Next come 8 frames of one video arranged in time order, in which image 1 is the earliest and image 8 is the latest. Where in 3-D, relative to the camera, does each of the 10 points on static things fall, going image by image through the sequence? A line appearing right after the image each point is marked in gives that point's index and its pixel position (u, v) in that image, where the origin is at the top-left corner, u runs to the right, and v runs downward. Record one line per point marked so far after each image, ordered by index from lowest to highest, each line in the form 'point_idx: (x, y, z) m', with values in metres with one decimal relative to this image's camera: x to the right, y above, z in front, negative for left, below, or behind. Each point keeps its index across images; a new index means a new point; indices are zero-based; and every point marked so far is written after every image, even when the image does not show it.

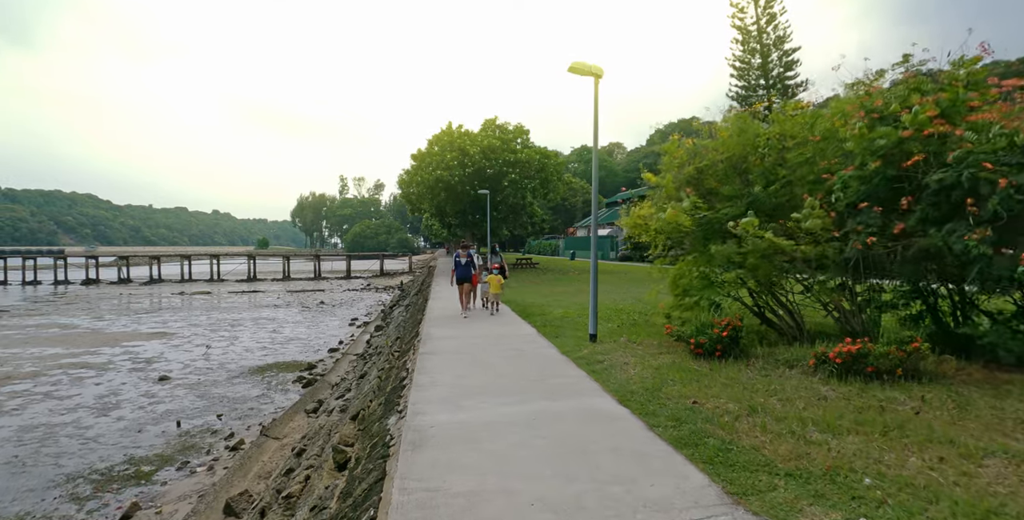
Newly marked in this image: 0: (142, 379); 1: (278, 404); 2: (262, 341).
0: (-10.8, -3.4, +14.3) m
1: (-5.8, -3.5, +12.1) m
2: (-10.0, -3.3, +19.6) m
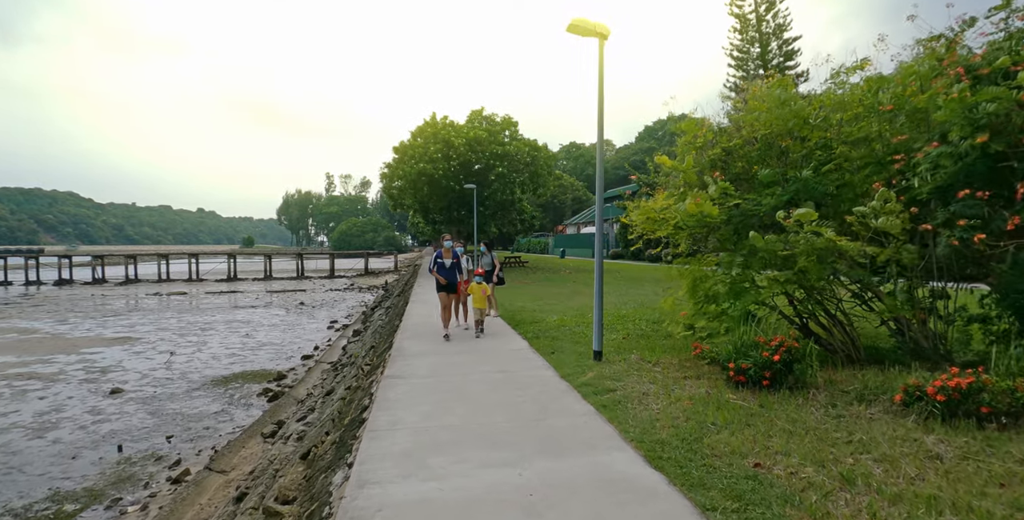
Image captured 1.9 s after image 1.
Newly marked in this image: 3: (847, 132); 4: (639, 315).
0: (-11.1, -3.4, +12.9) m
1: (-6.0, -3.5, +10.8) m
2: (-10.4, -3.3, +18.2) m
3: (+3.5, +1.4, +5.2) m
4: (+2.4, -1.1, +9.5) m
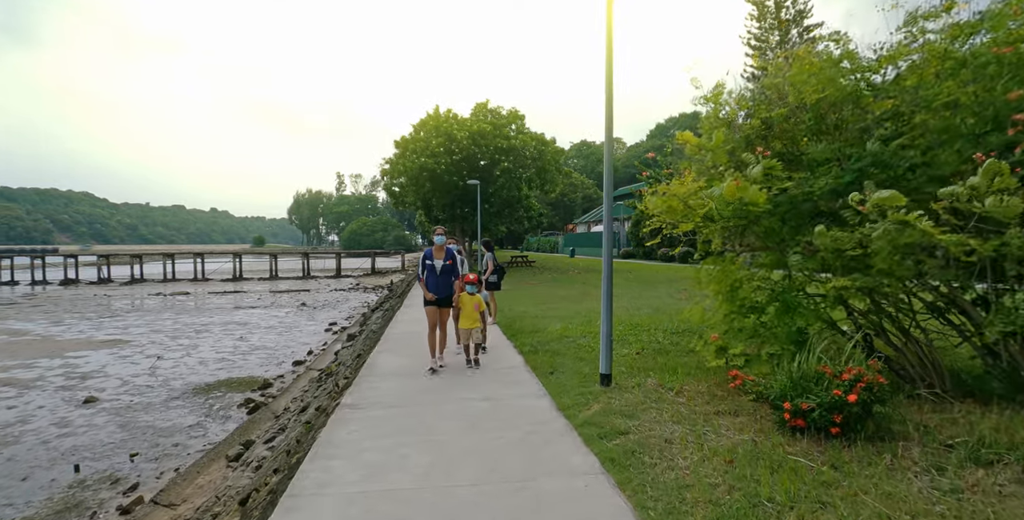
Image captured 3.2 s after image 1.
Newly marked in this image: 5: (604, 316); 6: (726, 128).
0: (-11.0, -3.4, +12.0) m
1: (-6.0, -3.5, +9.8) m
2: (-10.2, -3.2, +17.3) m
3: (+3.4, +1.3, +4.0) m
4: (+2.4, -1.1, +8.3) m
5: (+0.9, -0.6, +4.9) m
6: (+2.3, +1.4, +5.3) m
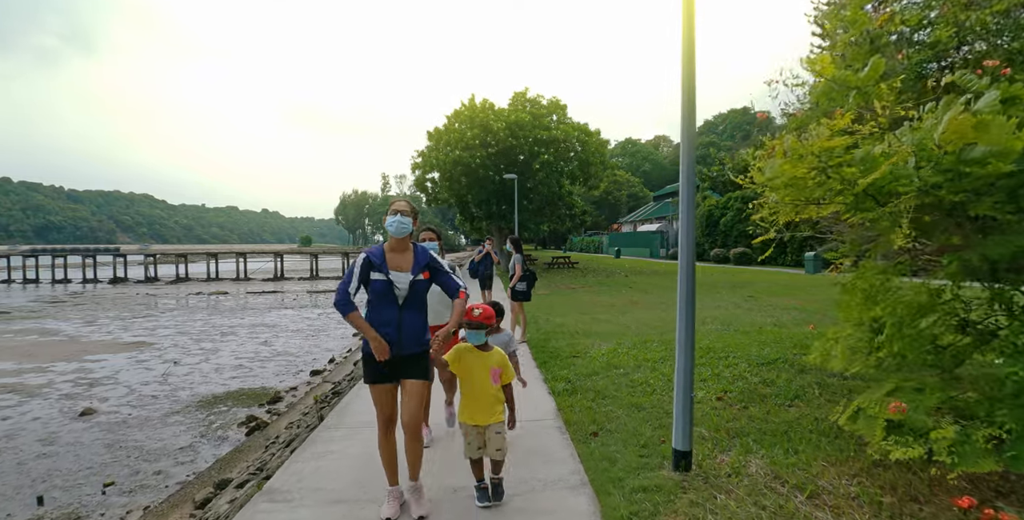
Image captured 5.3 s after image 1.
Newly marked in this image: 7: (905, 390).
0: (-10.3, -3.4, +11.2) m
1: (-5.5, -3.6, +8.5) m
2: (-9.0, -3.3, +16.4) m
3: (+3.5, +1.3, +2.0) m
4: (+2.8, -1.1, +6.3) m
5: (+1.0, -0.6, +3.0) m
6: (+2.5, +1.4, +3.3) m
7: (+2.3, -0.7, +2.8) m
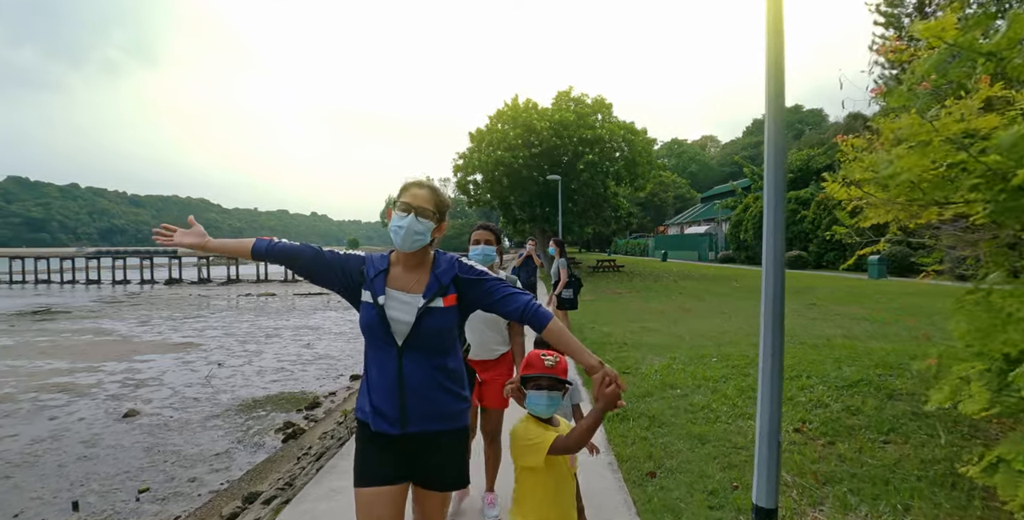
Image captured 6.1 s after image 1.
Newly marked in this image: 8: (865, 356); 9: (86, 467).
0: (-9.3, -3.5, +11.3) m
1: (-4.7, -3.6, +8.3) m
2: (-7.7, -3.3, +16.4) m
3: (+3.6, +1.2, +1.1) m
4: (+3.3, -1.2, +5.5) m
5: (+1.3, -0.6, +2.3) m
6: (+2.8, +1.3, +2.5) m
7: (+2.5, -0.7, +2.0) m
8: (+6.7, -1.8, +9.3) m
9: (-7.5, -3.7, +8.6) m
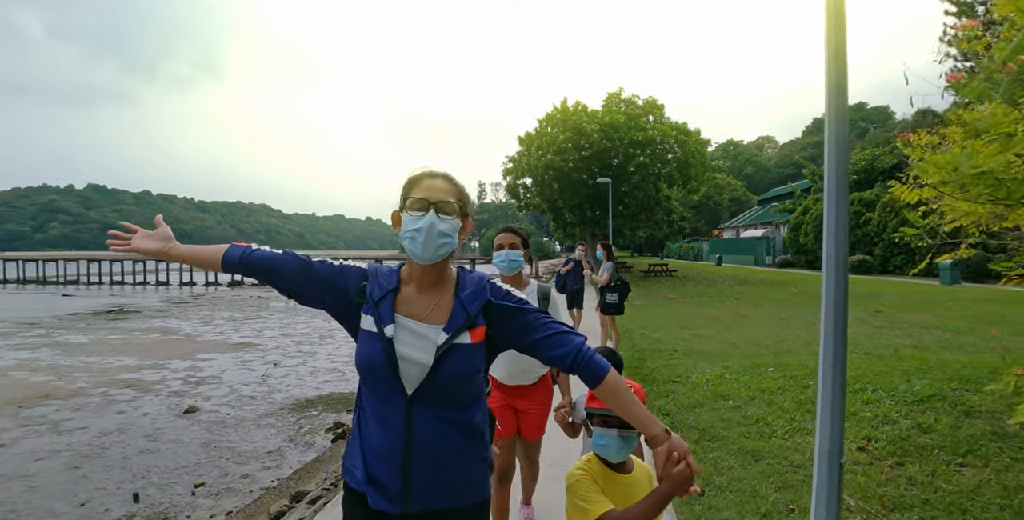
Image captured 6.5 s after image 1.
0: (-8.4, -3.6, +11.9) m
1: (-4.1, -3.7, +8.5) m
2: (-6.2, -3.5, +16.8) m
3: (+3.6, +1.2, +0.6) m
4: (+3.7, -1.3, +5.0) m
5: (+1.4, -0.7, +2.0) m
6: (+2.9, +1.3, +2.1) m
7: (+2.6, -0.8, +1.6) m
8: (+7.4, -1.9, +8.5) m
9: (-6.7, -3.7, +9.1) m
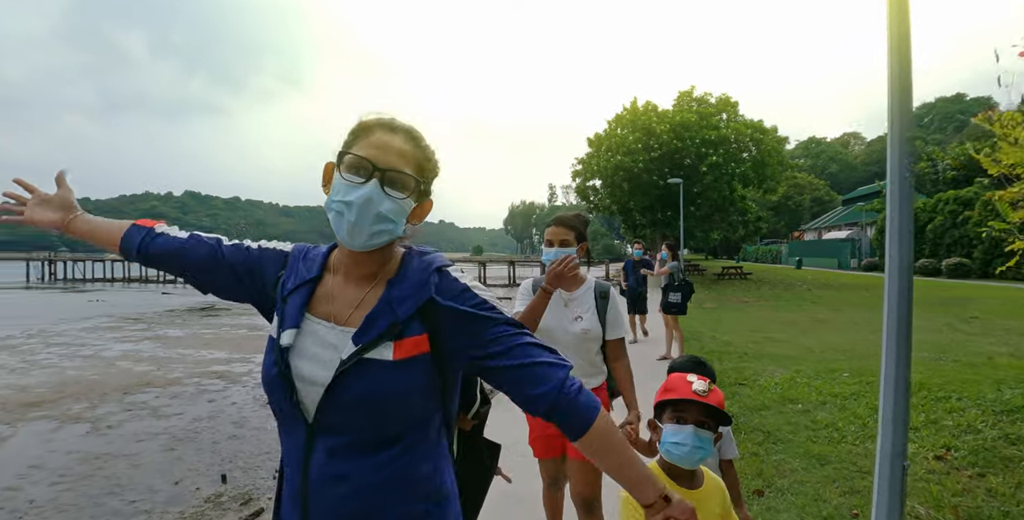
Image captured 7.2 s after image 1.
0: (-6.9, -3.5, +13.2) m
1: (-3.0, -3.6, +9.3) m
2: (-4.1, -3.4, +17.8) m
3: (+3.6, +1.3, +0.4) m
4: (+4.3, -1.2, +4.8) m
5: (+1.6, -0.6, +2.2) m
6: (+3.1, +1.3, +2.0) m
7: (+2.7, -0.7, +1.6) m
8: (+8.4, -1.9, +7.8) m
9: (-5.6, -3.7, +10.2) m
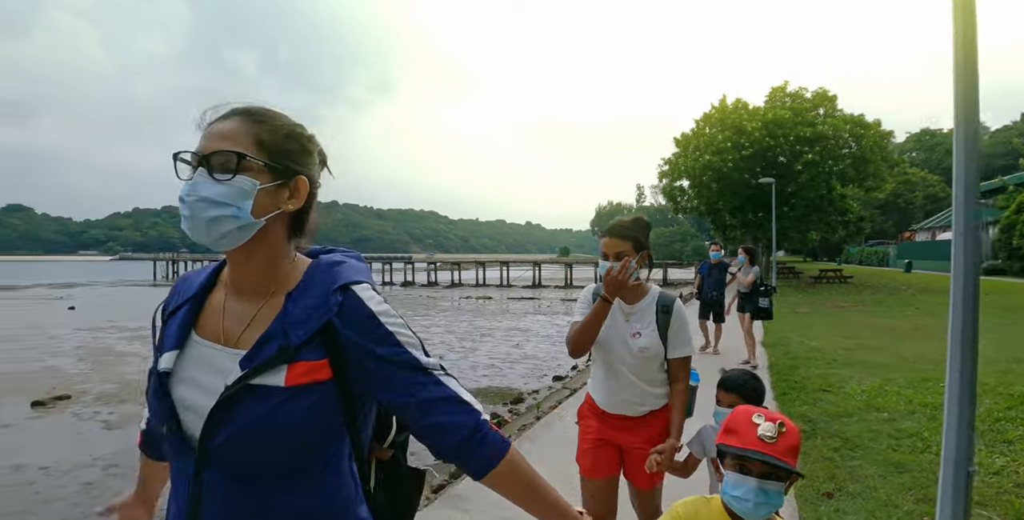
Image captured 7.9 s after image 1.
0: (-4.7, -3.5, +14.8) m
1: (-1.6, -3.7, +10.3) m
2: (-1.2, -3.5, +18.9) m
3: (+3.6, +1.2, +0.6) m
4: (+4.9, -1.3, +4.7) m
5: (+1.9, -0.7, +2.6) m
6: (+3.3, +1.3, +2.2) m
7: (+2.9, -0.8, +1.8) m
8: (+9.5, -2.0, +7.1) m
9: (-4.0, -3.7, +11.6) m
